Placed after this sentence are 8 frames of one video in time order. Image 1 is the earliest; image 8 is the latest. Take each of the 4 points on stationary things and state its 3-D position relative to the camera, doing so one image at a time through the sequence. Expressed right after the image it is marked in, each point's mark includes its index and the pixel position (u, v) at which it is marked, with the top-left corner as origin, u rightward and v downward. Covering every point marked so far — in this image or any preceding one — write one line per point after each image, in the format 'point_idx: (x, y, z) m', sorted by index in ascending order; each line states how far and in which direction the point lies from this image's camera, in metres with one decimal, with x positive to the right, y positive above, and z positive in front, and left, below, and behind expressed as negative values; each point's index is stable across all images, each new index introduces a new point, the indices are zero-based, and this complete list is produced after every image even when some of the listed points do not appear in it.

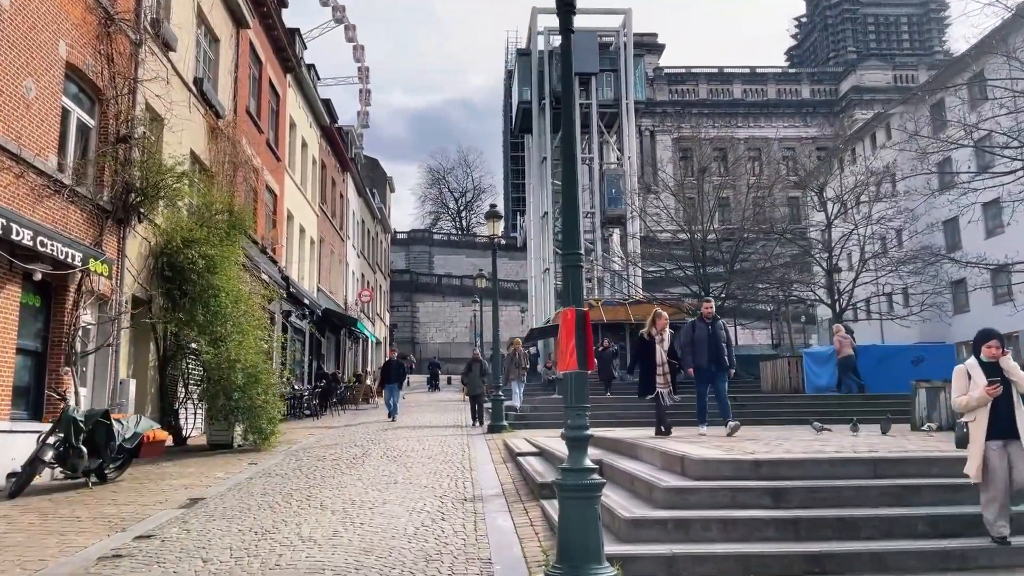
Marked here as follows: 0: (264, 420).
0: (-4.1, -2.2, +12.9) m
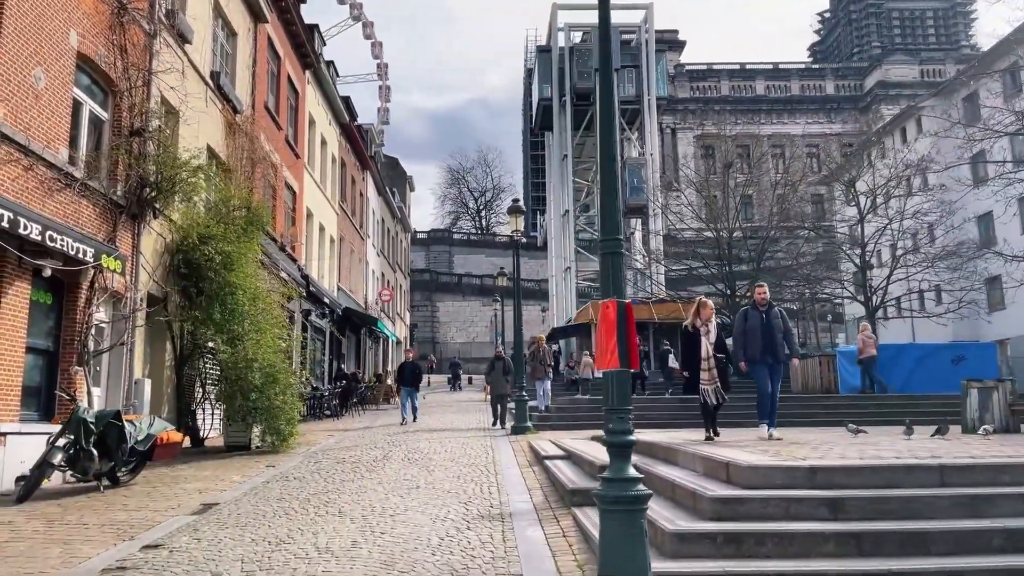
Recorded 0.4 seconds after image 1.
0: (-3.7, -2.1, +12.5) m
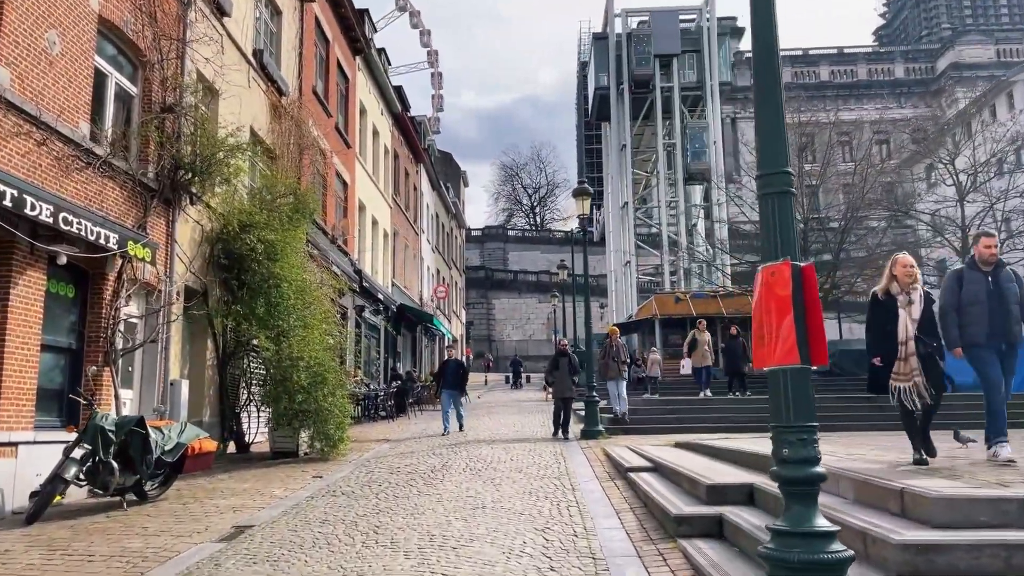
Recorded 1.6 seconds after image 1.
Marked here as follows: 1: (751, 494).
0: (-2.7, -2.0, +11.4) m
1: (+1.9, -1.6, +6.2) m
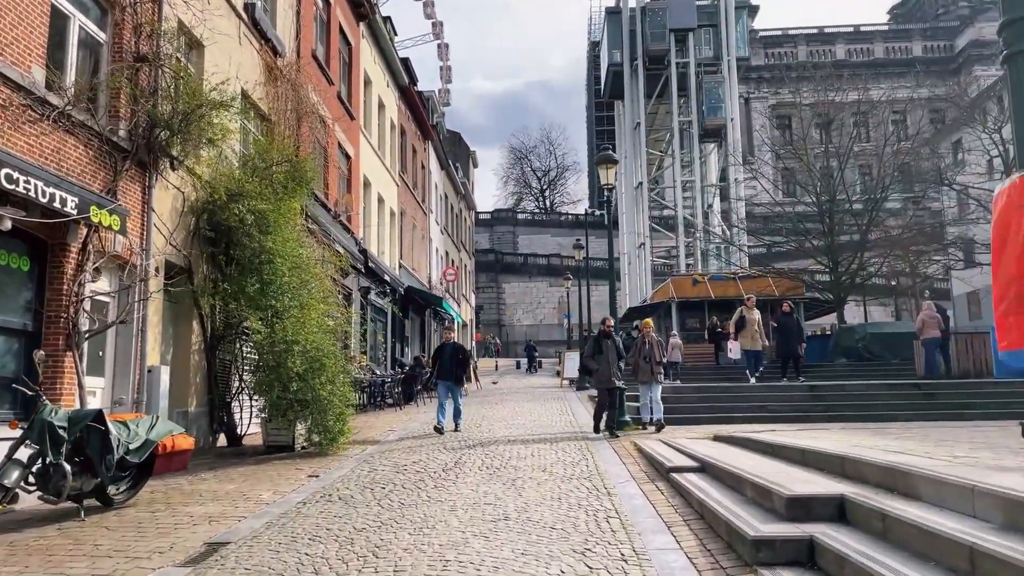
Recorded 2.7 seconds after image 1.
0: (-2.4, -1.7, +10.2) m
1: (+2.1, -1.4, +5.0) m
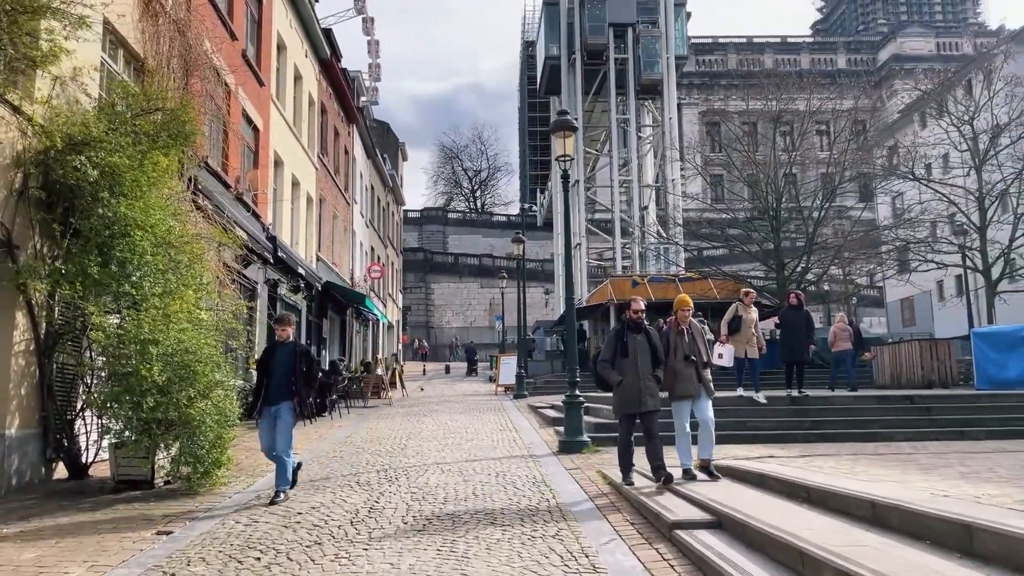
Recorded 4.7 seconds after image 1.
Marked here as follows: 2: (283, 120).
0: (-3.0, -1.5, +7.7) m
1: (+1.9, -1.3, +2.9) m
2: (-5.7, +4.2, +19.4) m
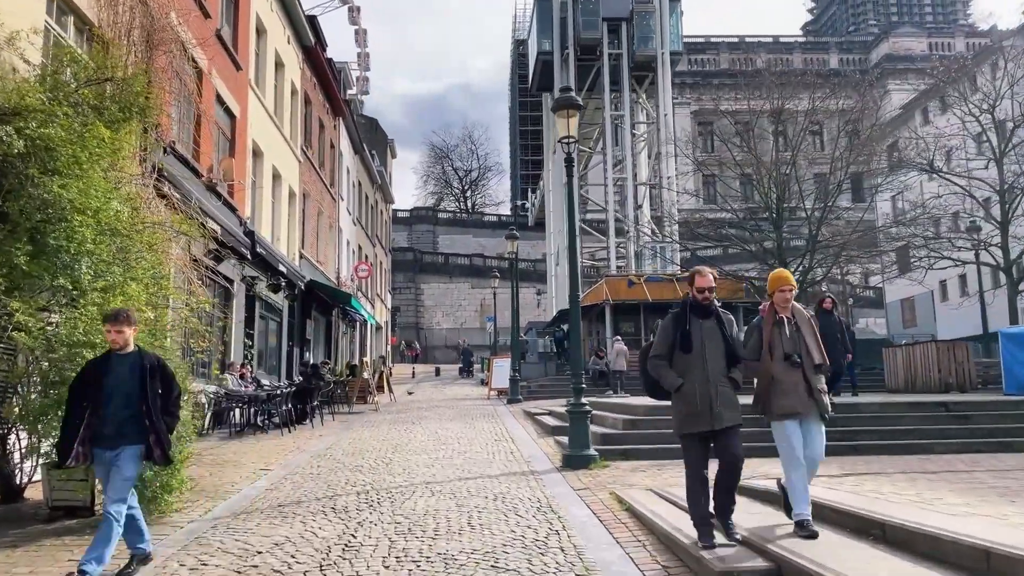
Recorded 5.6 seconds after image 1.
0: (-3.0, -1.5, +6.6) m
1: (+2.0, -1.2, +1.8) m
2: (-5.8, +4.2, +18.2) m
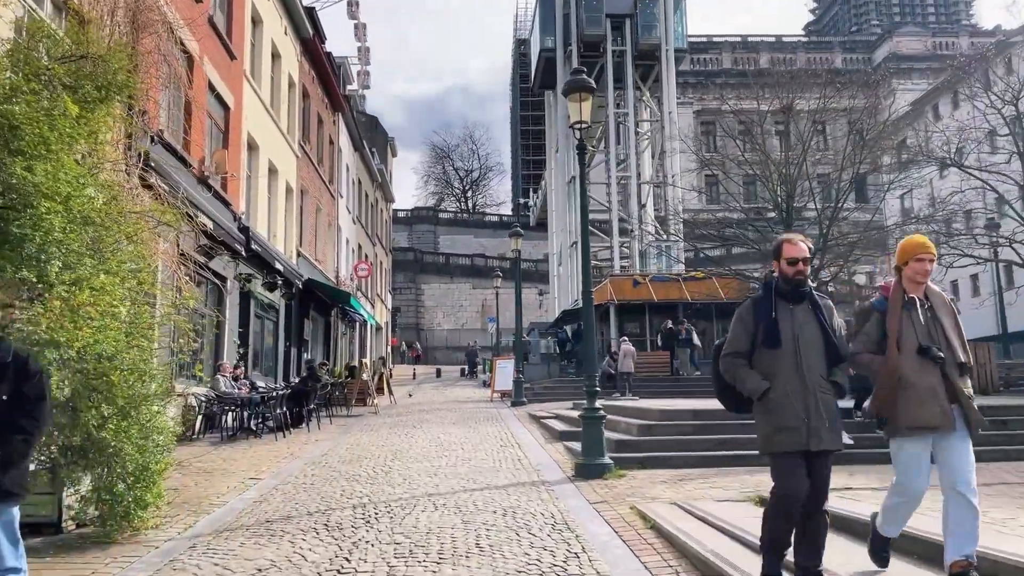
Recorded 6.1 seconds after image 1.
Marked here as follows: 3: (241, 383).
0: (-2.9, -1.4, +5.9) m
1: (+2.1, -1.2, +1.2) m
2: (-5.7, +4.2, +17.6) m
3: (-5.0, -1.8, +14.4) m
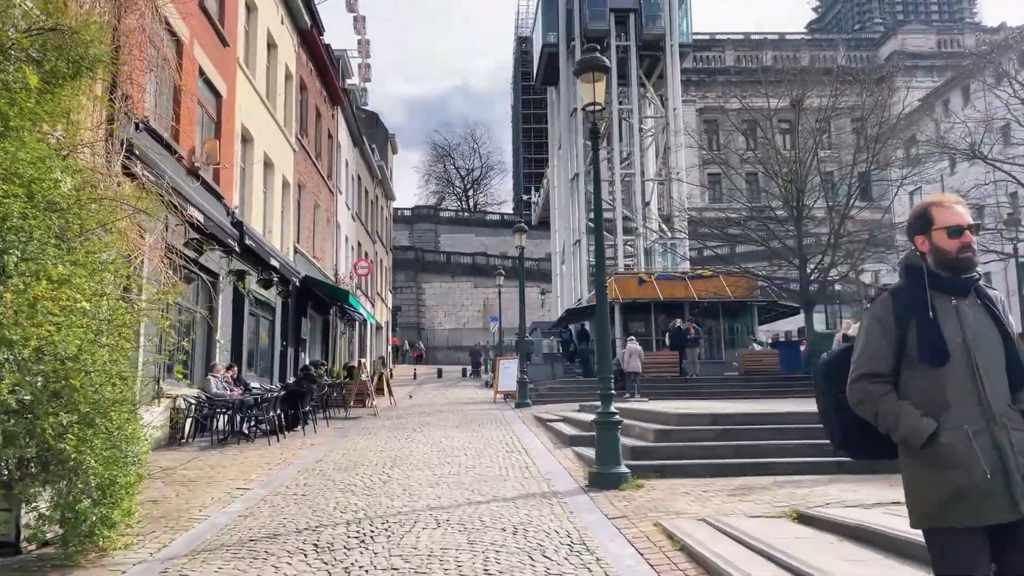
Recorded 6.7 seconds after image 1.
0: (-2.9, -1.3, +5.3) m
1: (+2.2, -1.1, +0.5) m
2: (-5.6, +4.3, +17.0) m
3: (-4.9, -1.7, +13.8) m
